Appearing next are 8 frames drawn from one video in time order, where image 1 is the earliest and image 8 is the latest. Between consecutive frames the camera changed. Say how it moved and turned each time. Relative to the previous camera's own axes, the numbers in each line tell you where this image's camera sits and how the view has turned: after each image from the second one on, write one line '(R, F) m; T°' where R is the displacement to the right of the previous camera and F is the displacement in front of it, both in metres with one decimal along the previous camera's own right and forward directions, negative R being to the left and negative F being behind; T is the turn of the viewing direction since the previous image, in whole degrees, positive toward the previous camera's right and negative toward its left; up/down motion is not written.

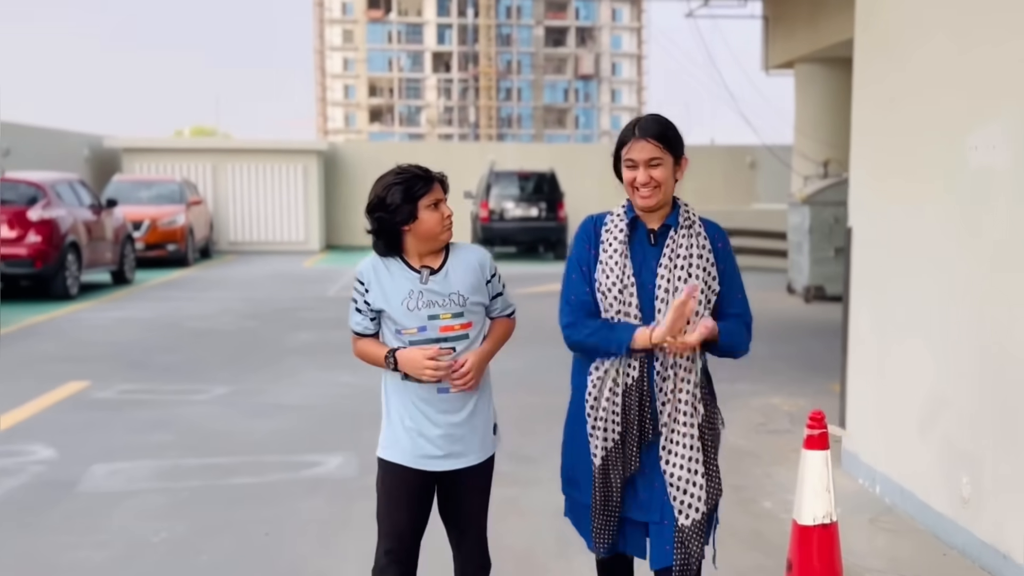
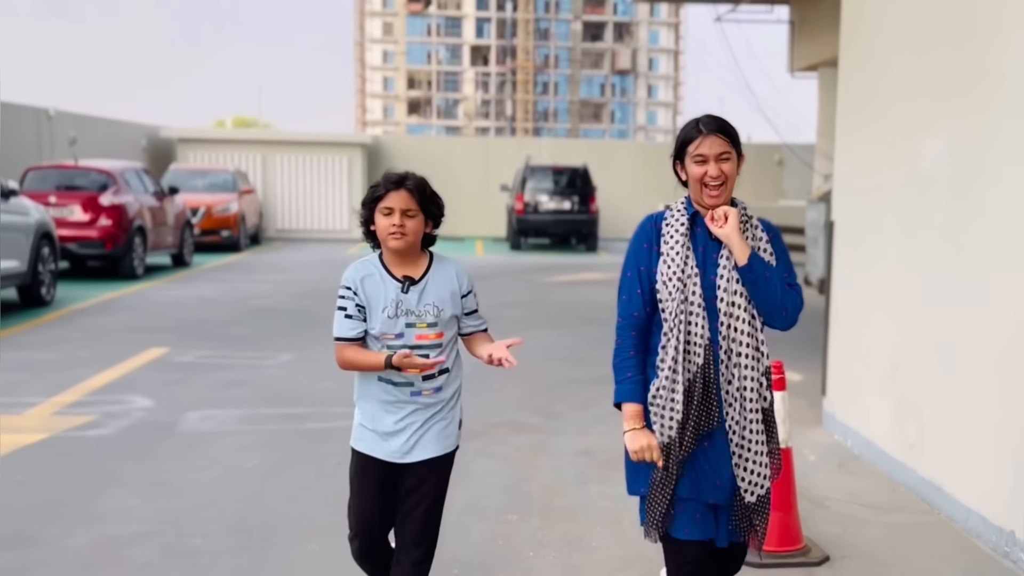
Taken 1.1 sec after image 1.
(0.0, -0.8) m; -2°
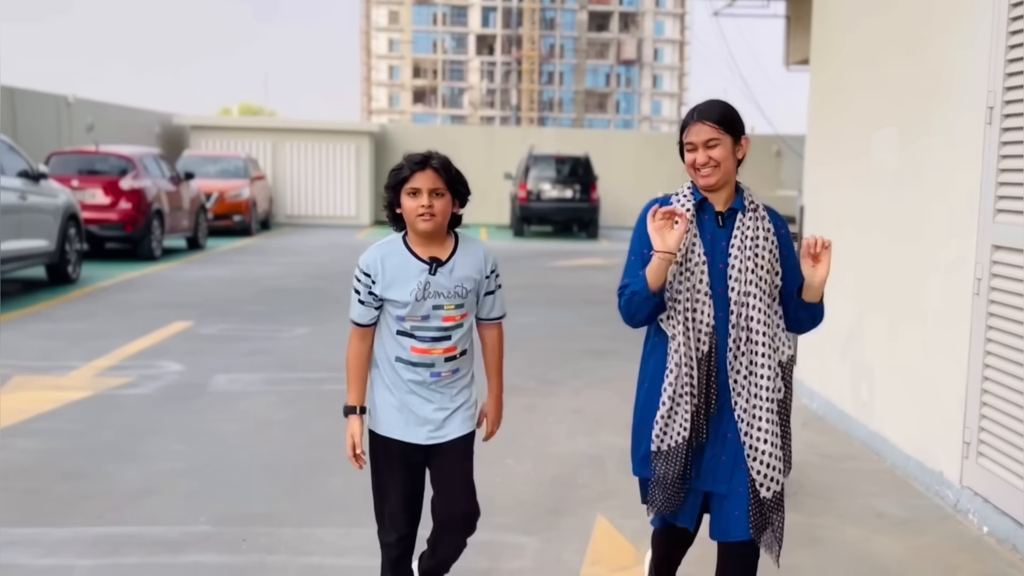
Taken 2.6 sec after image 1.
(0.0, -0.6) m; 0°
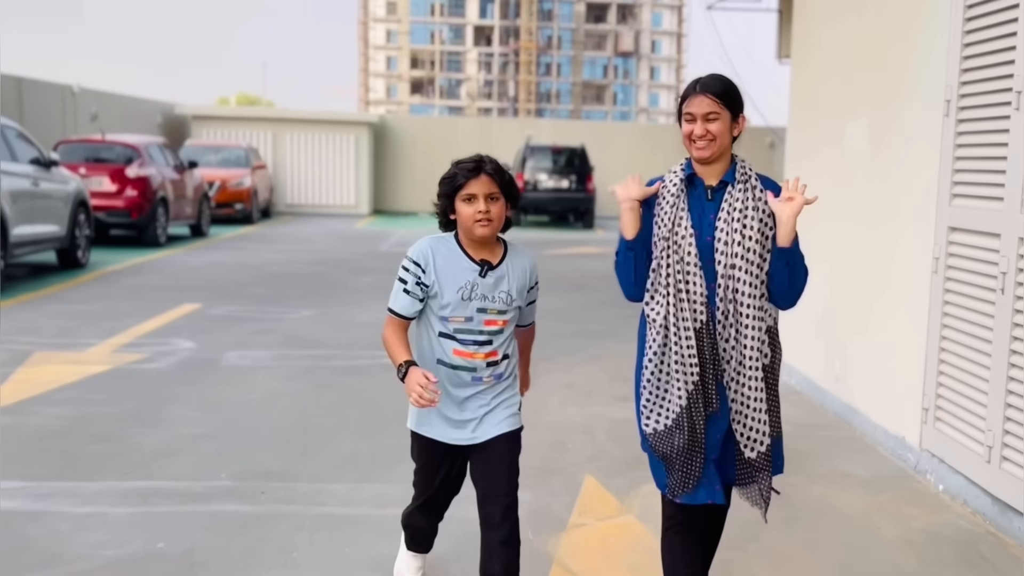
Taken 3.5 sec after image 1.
(0.0, -0.3) m; 0°
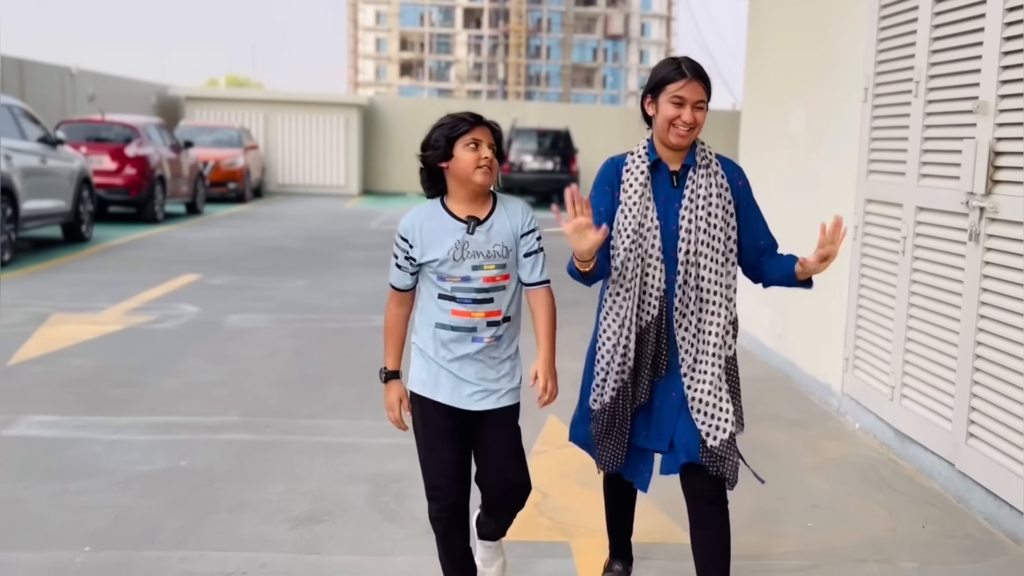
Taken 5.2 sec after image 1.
(+0.1, -0.6) m; +1°
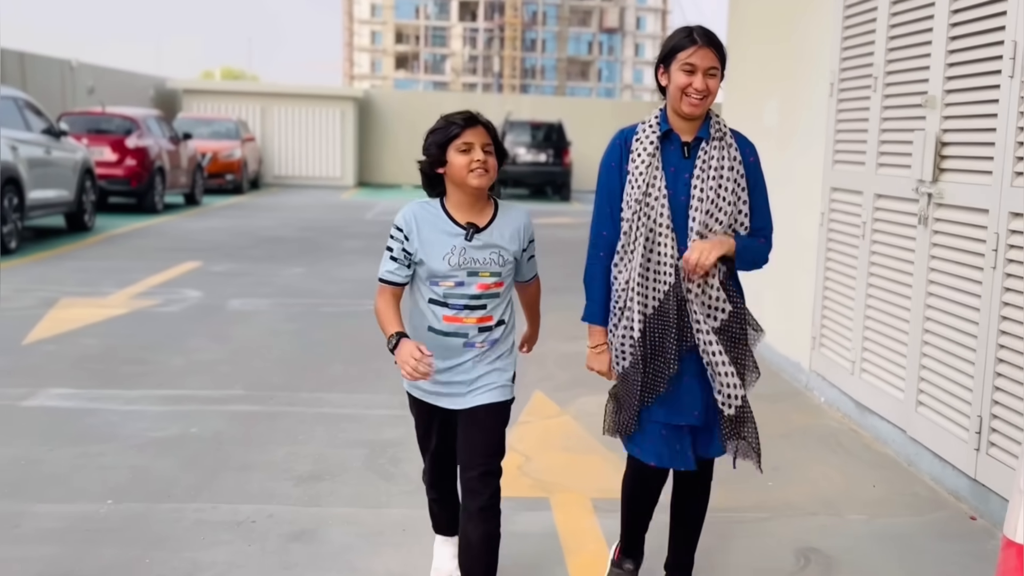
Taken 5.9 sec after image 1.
(0.0, -0.3) m; 0°
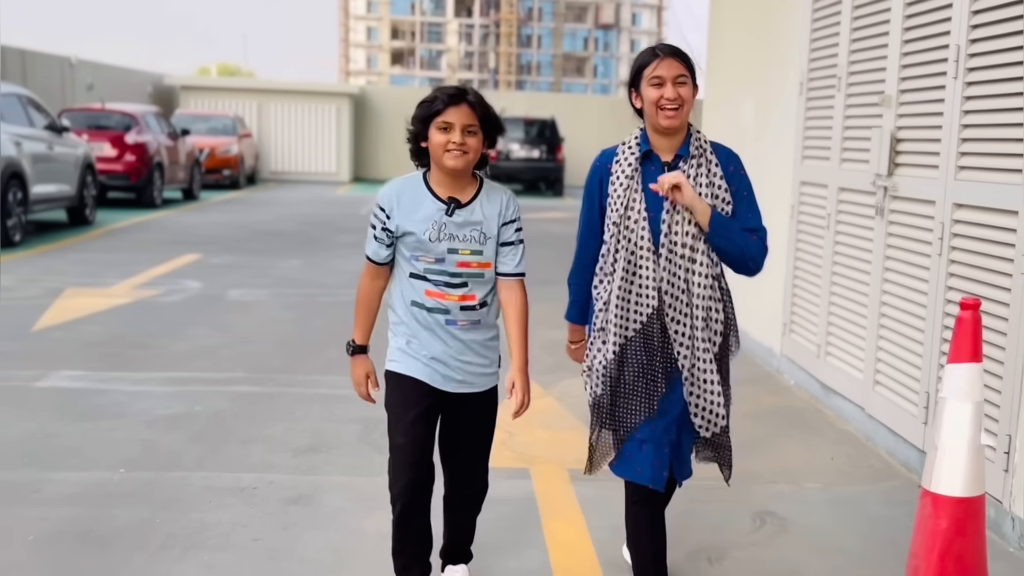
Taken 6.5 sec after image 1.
(0.0, -0.3) m; 0°
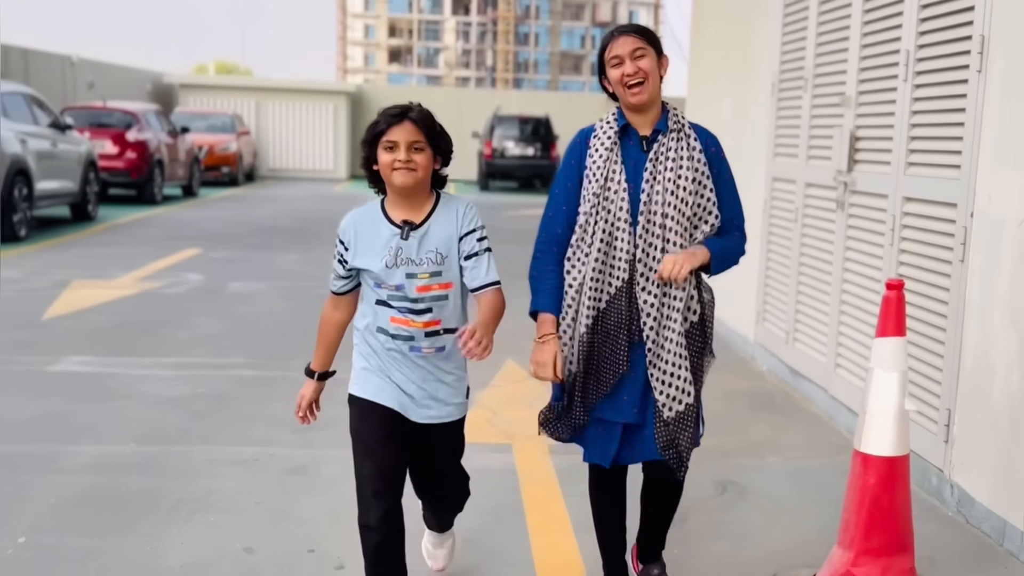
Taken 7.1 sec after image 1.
(+0.1, -0.3) m; 0°
